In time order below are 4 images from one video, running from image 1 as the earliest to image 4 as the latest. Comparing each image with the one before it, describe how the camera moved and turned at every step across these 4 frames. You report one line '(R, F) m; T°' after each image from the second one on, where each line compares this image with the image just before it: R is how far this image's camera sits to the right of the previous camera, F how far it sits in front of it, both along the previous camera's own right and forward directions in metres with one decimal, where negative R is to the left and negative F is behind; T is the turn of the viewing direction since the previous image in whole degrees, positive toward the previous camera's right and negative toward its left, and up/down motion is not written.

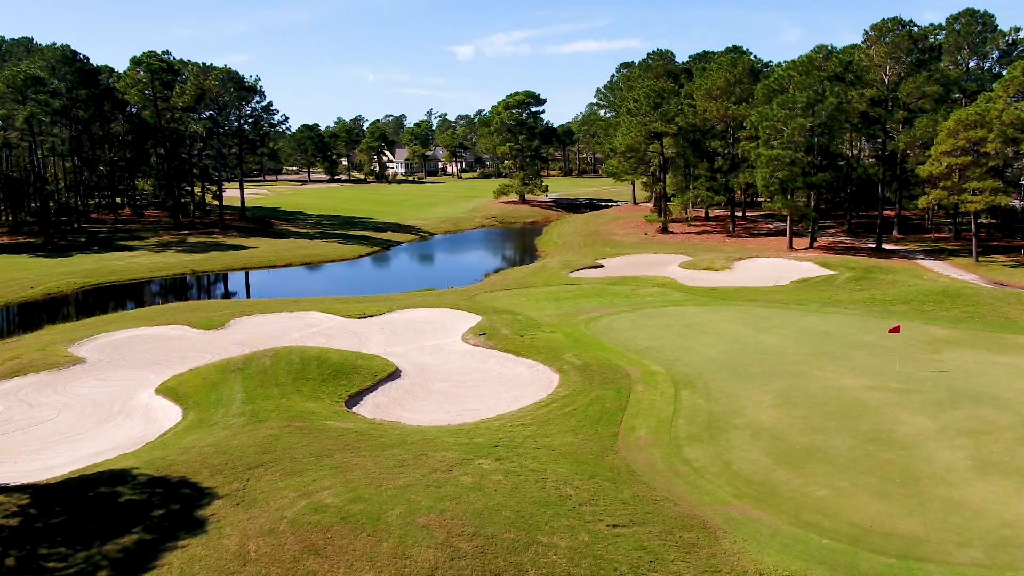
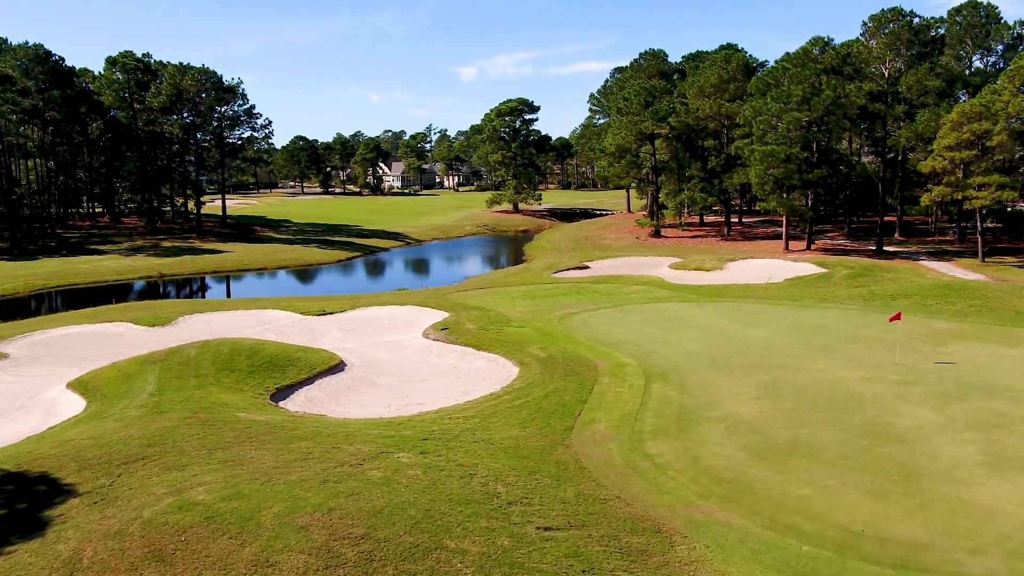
(+1.0, +2.2) m; 0°
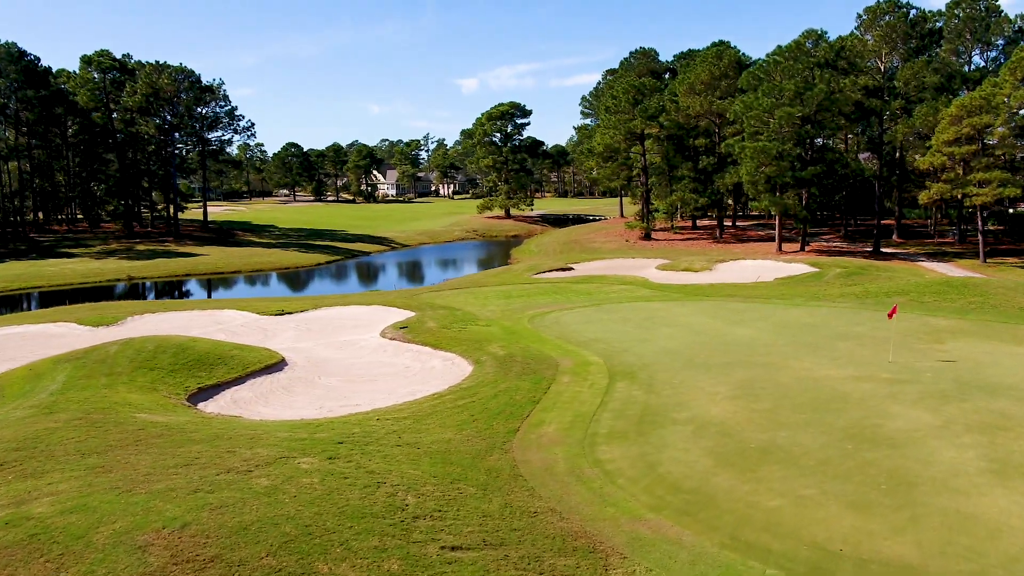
(+0.9, +1.7) m; 0°
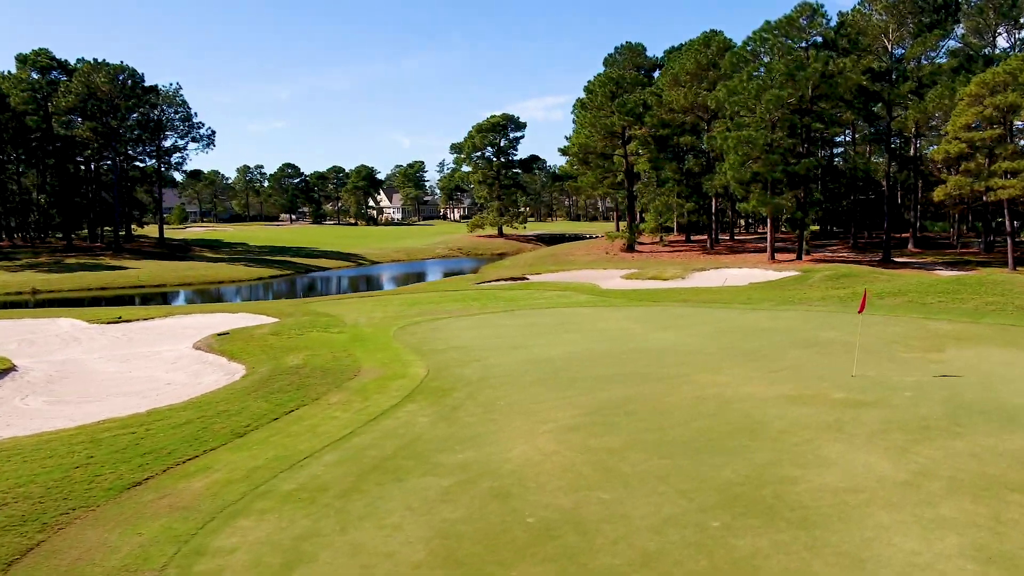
(+3.2, +5.6) m; -2°
